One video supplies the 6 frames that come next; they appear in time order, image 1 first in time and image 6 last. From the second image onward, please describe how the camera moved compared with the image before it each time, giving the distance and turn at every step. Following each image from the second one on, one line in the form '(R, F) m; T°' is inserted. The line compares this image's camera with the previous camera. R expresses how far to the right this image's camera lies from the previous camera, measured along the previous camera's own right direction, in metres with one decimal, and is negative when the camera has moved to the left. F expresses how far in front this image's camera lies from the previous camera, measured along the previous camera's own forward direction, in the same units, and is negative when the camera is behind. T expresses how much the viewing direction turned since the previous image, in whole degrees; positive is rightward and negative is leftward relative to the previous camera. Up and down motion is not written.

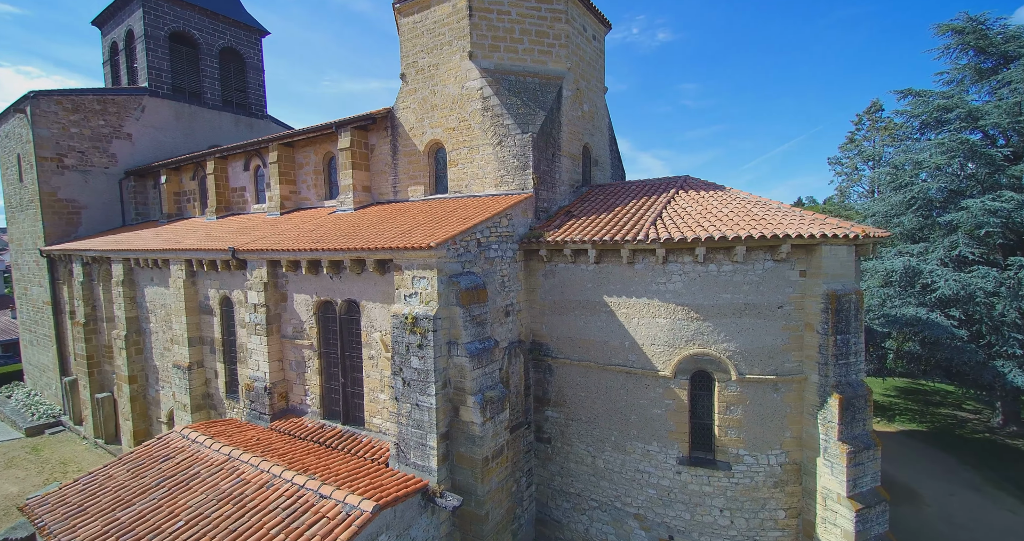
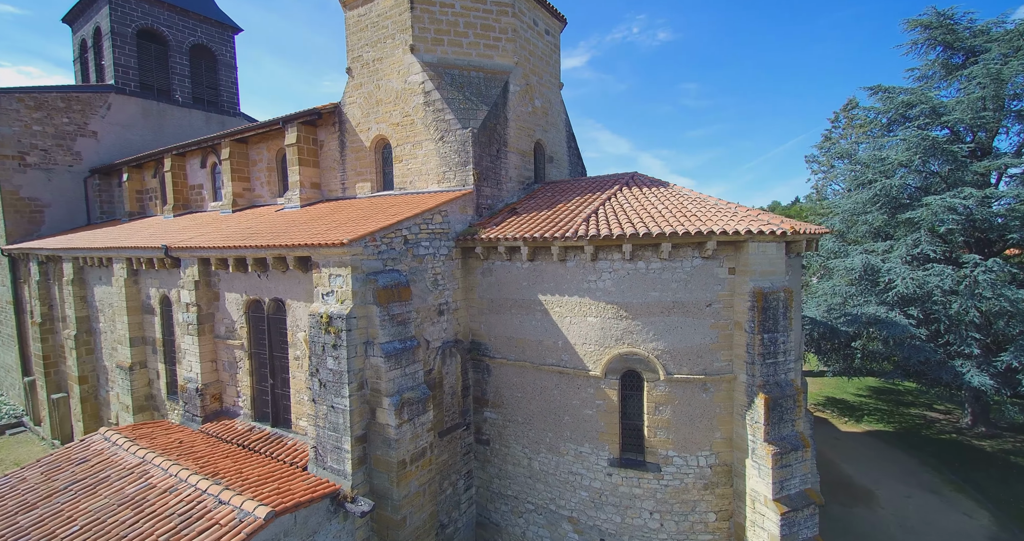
(+1.3, +0.2) m; 0°
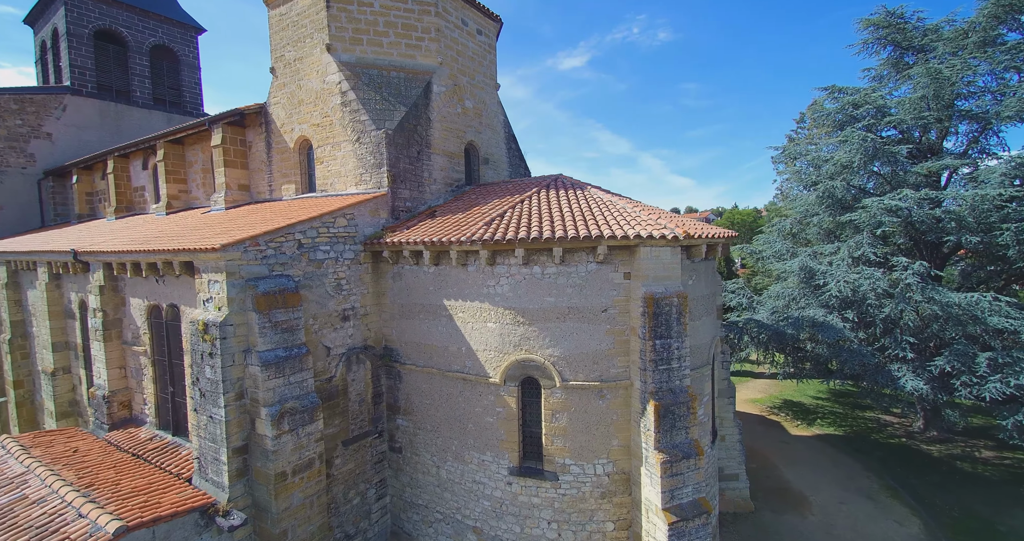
(+1.8, +0.2) m; 0°
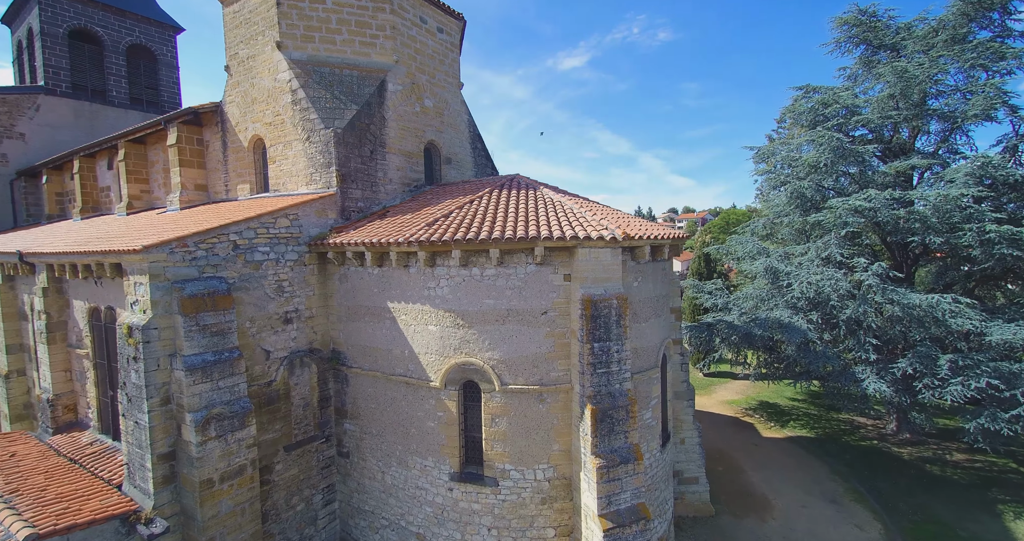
(+1.0, +0.2) m; 0°
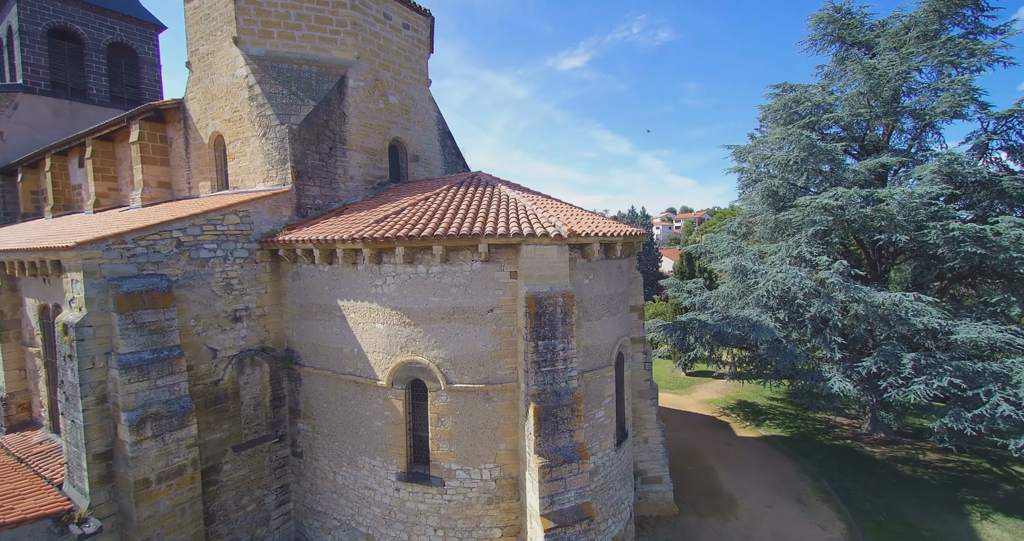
(+0.9, +0.1) m; 0°
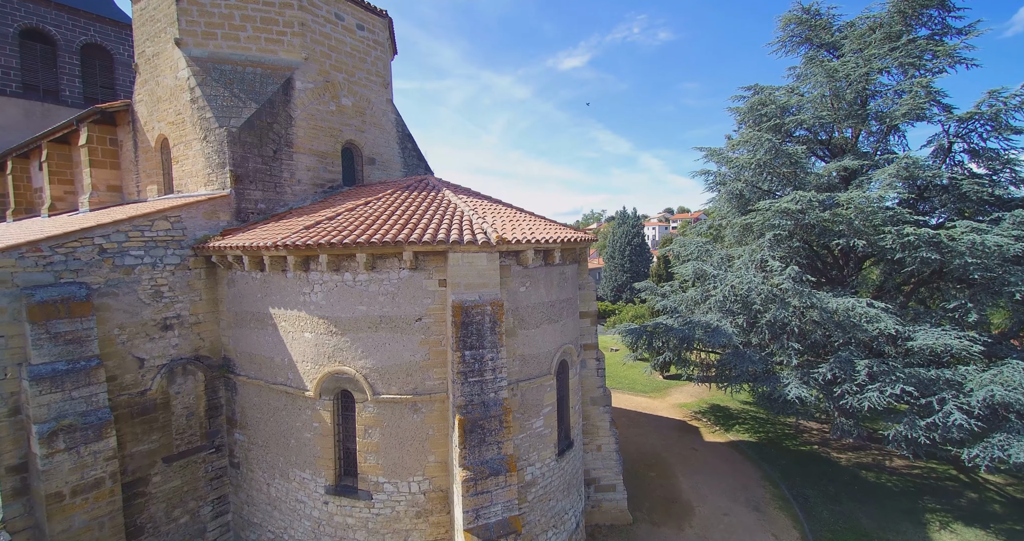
(+1.1, +0.2) m; 0°
